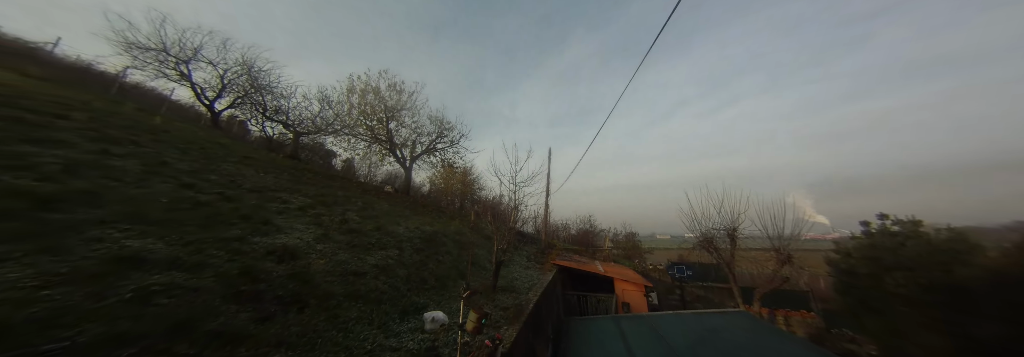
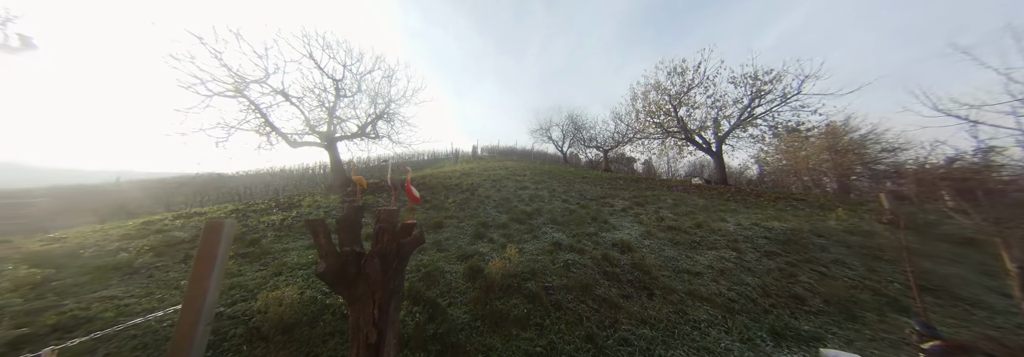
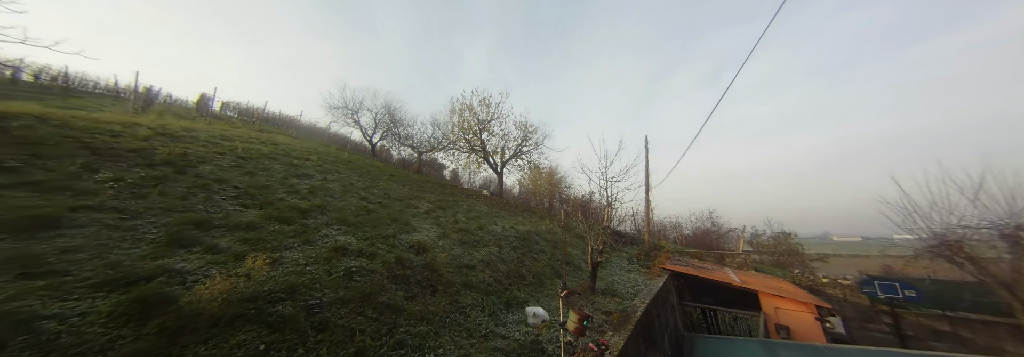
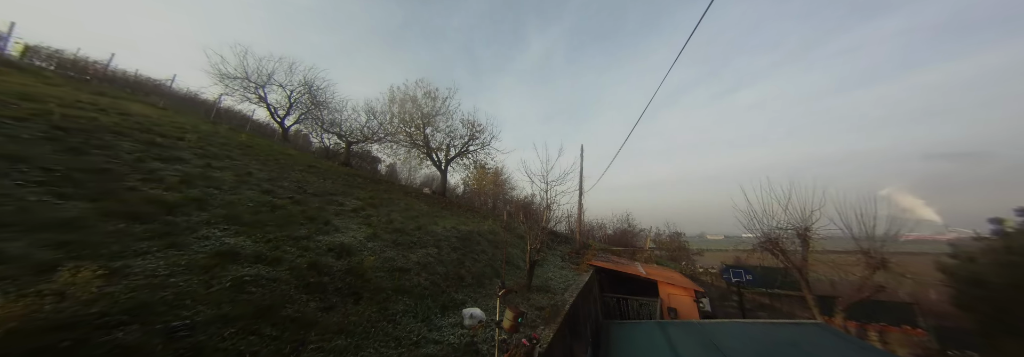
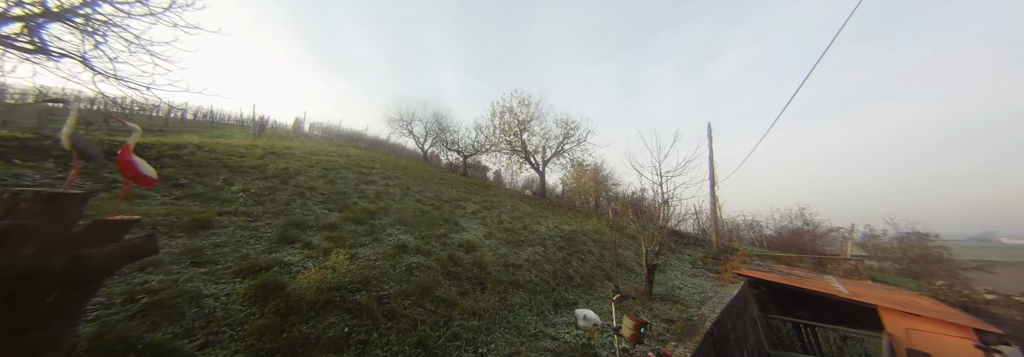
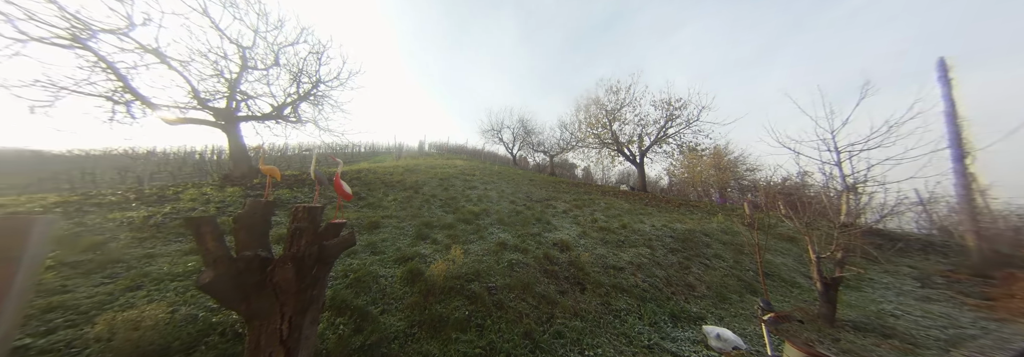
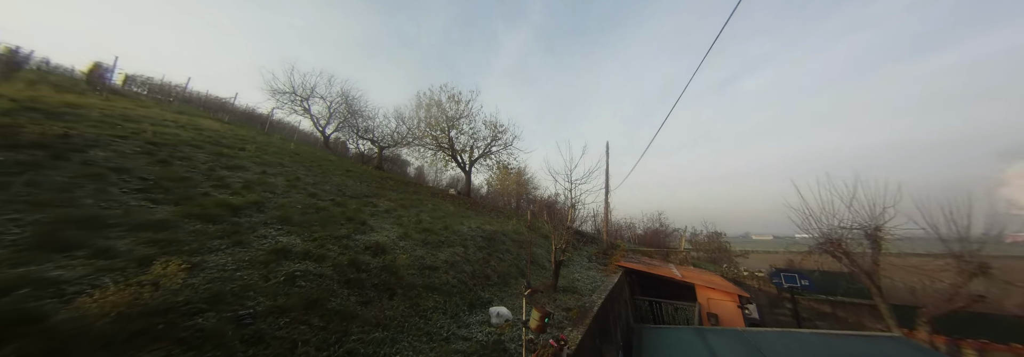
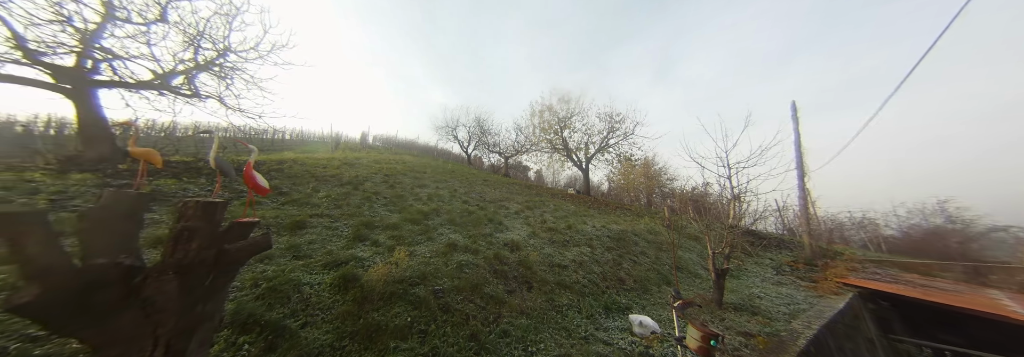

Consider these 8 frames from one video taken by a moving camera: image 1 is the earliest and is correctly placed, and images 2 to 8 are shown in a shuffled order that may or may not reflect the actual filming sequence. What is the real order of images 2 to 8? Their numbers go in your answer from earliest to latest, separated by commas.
4, 7, 3, 5, 8, 6, 2
